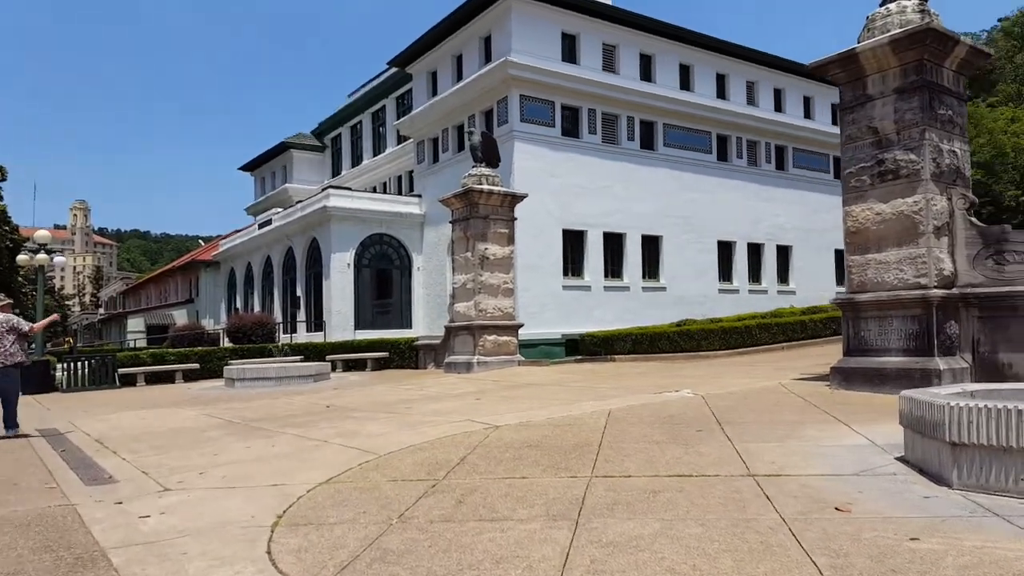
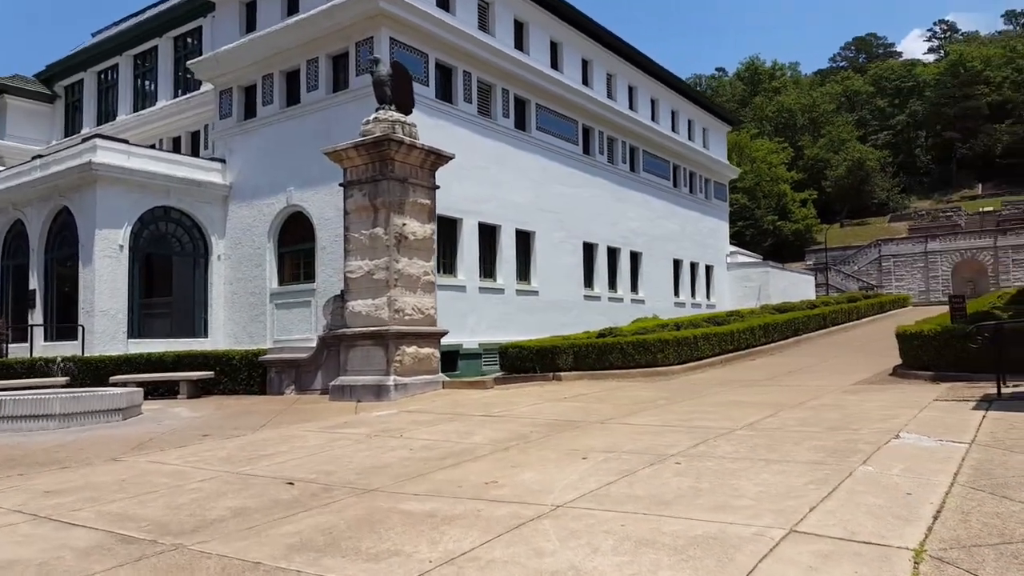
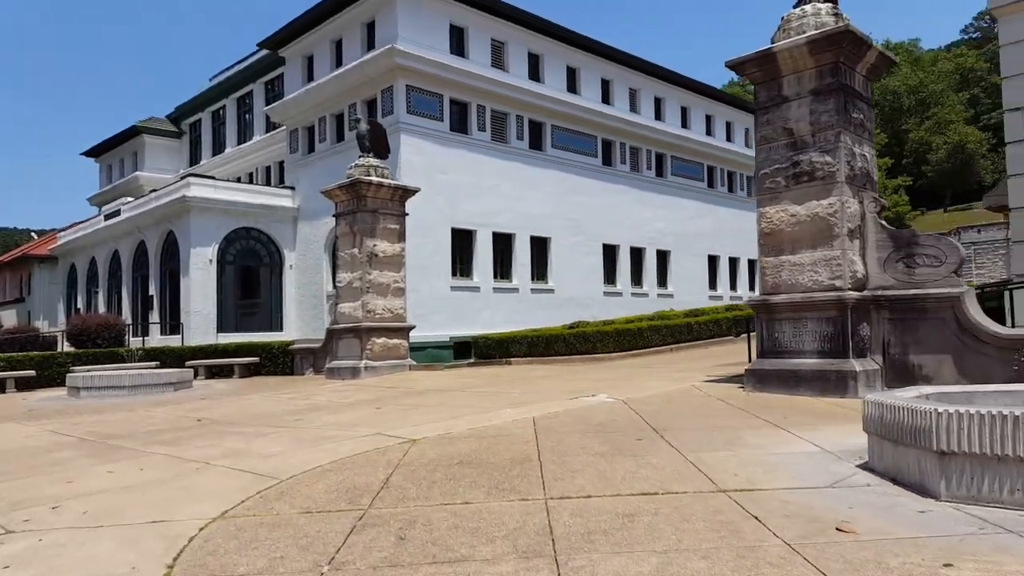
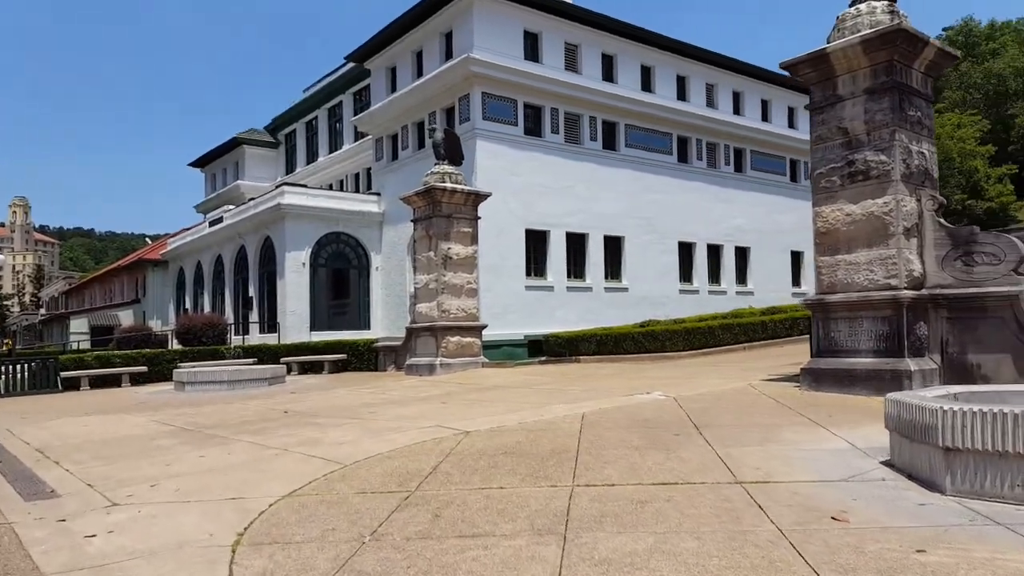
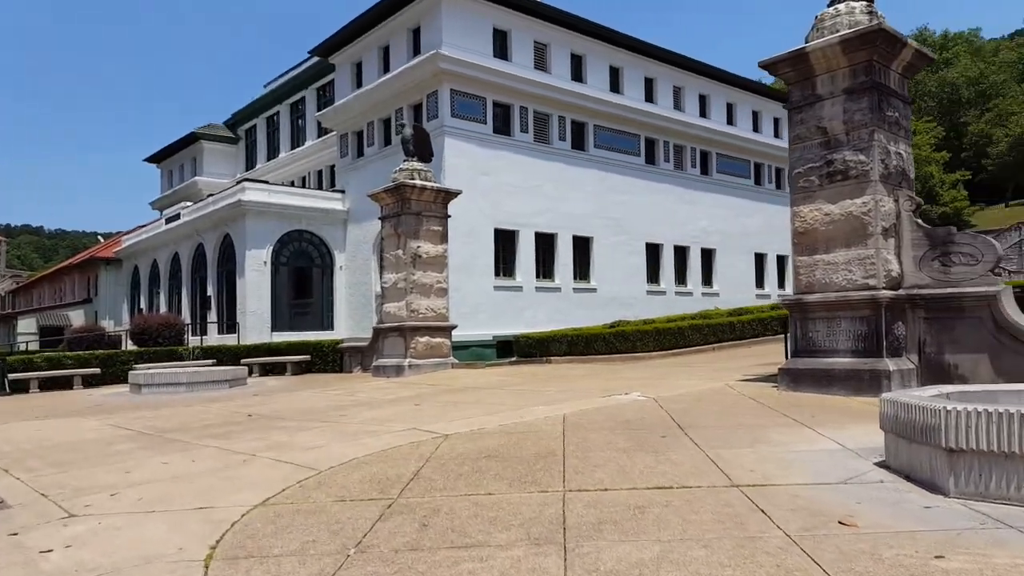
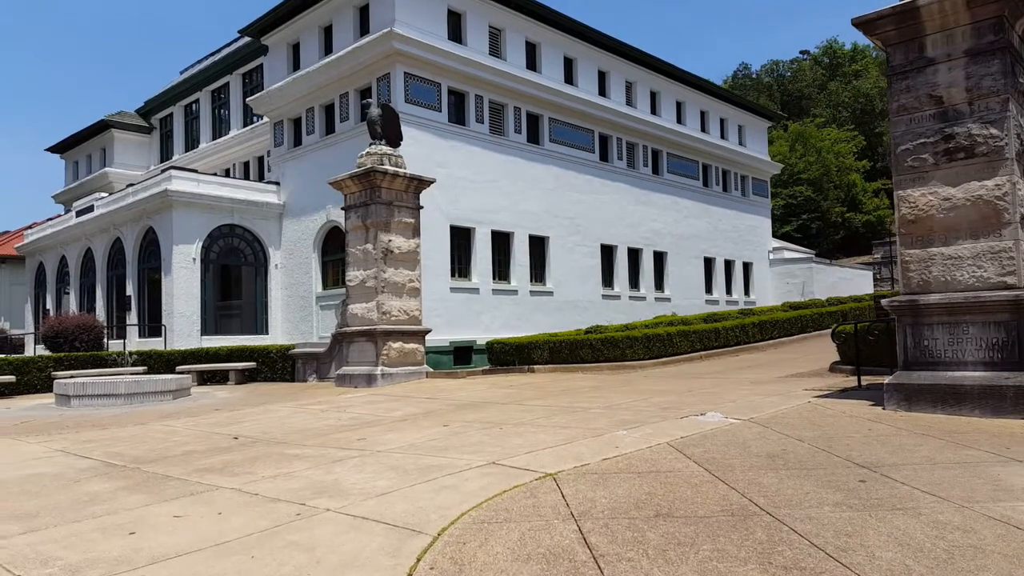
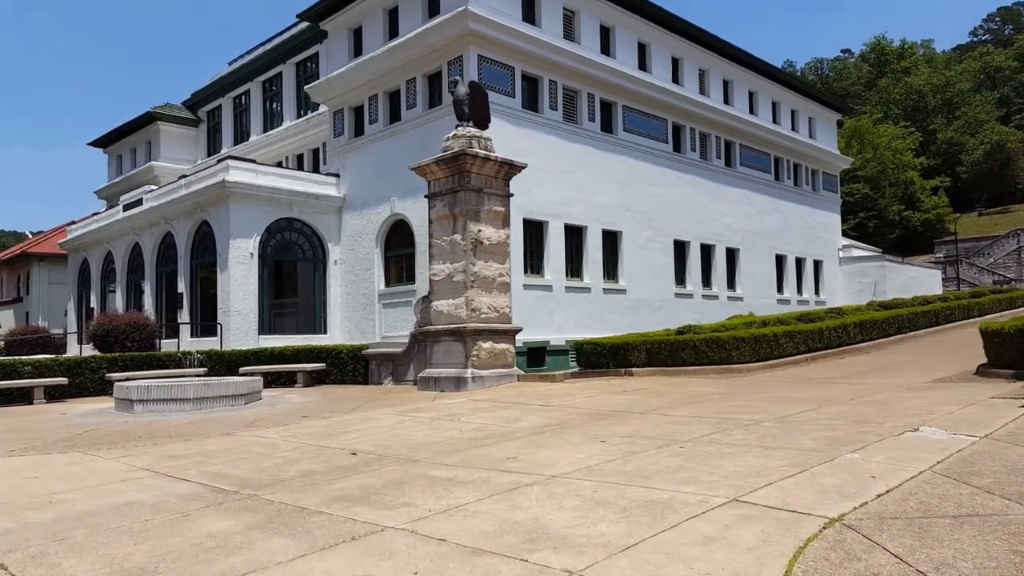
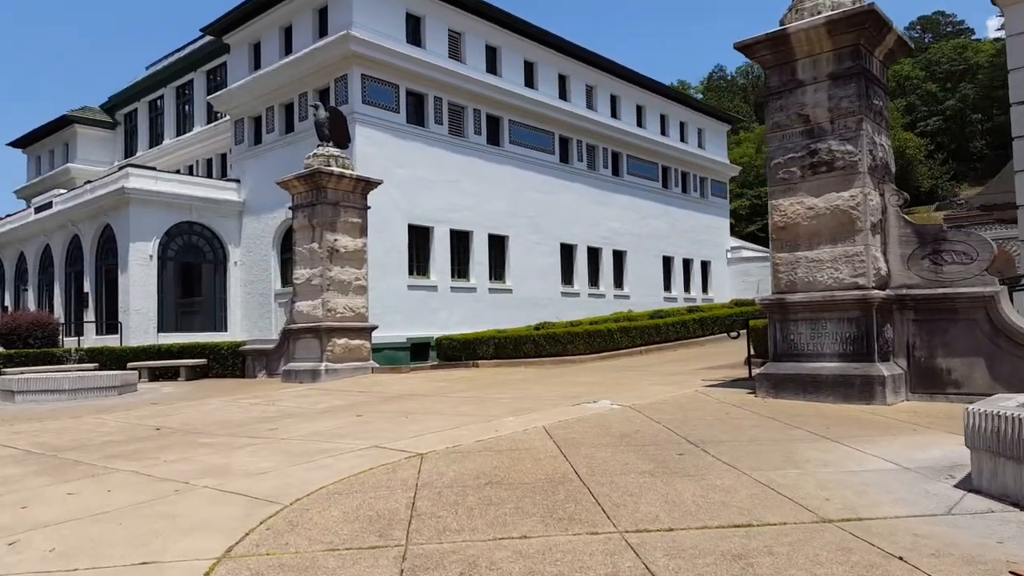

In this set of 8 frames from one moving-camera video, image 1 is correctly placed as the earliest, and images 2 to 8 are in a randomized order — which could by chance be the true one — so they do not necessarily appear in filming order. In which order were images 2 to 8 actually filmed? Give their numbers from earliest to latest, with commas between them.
4, 5, 3, 8, 6, 7, 2
